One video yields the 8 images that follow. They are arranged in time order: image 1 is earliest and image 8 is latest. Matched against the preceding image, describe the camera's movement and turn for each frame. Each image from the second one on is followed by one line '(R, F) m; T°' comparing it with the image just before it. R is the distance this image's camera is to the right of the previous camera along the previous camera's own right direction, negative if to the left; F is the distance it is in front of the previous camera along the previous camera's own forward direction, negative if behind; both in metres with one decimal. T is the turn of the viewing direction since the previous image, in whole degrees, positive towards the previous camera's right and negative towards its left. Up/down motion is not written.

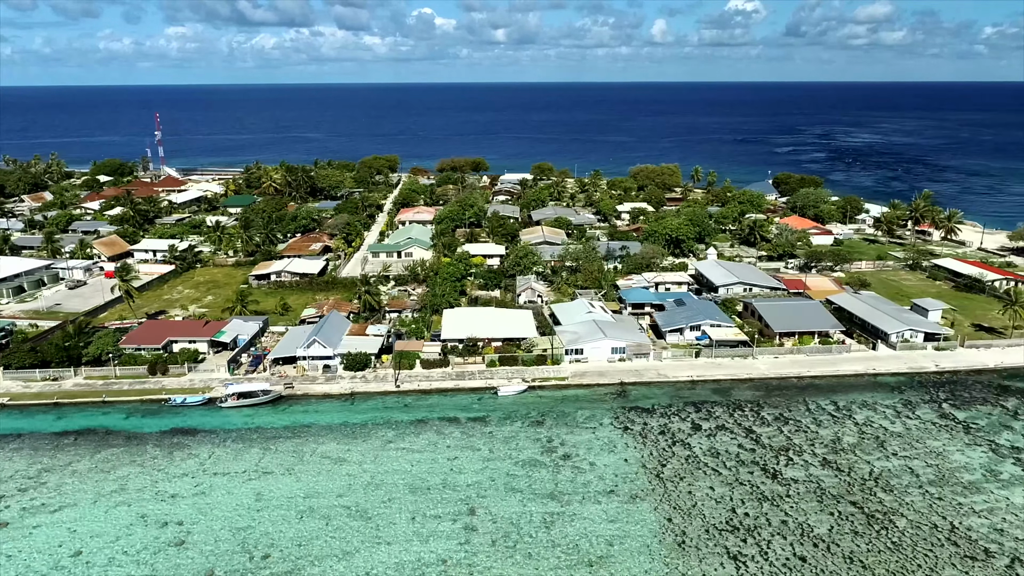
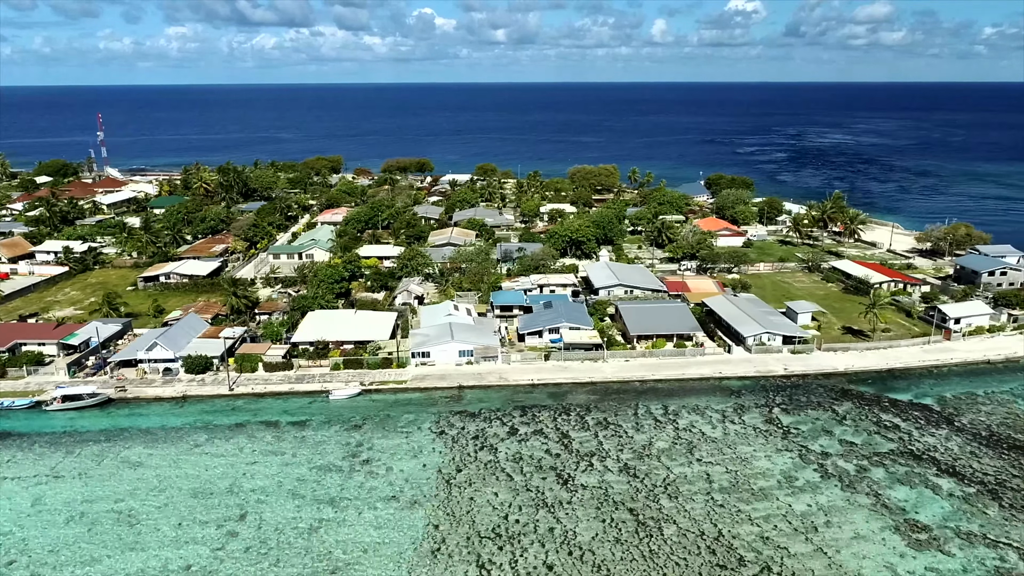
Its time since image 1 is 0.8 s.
(+7.7, +0.3) m; 0°
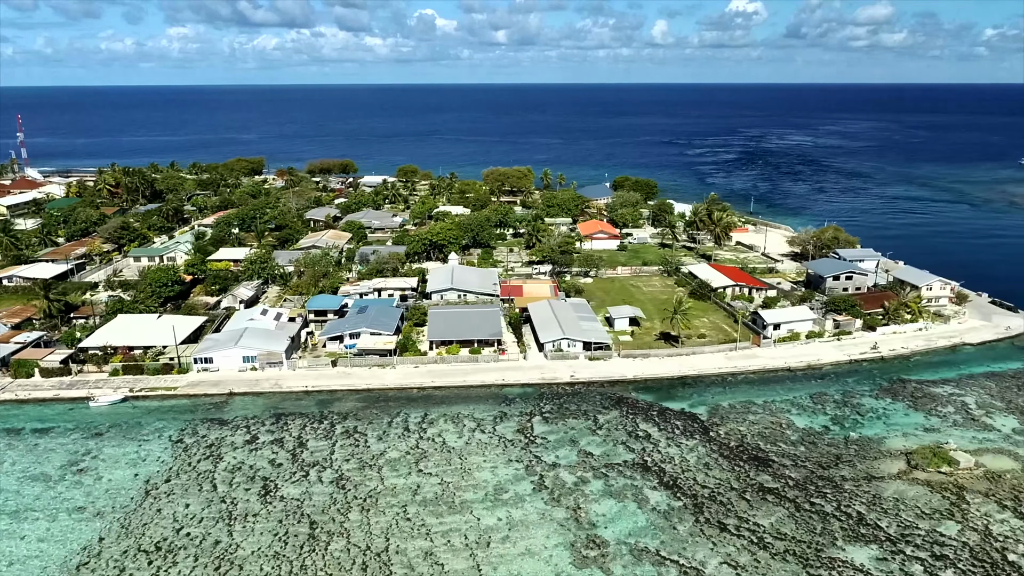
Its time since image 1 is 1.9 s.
(+10.6, +0.7) m; 0°
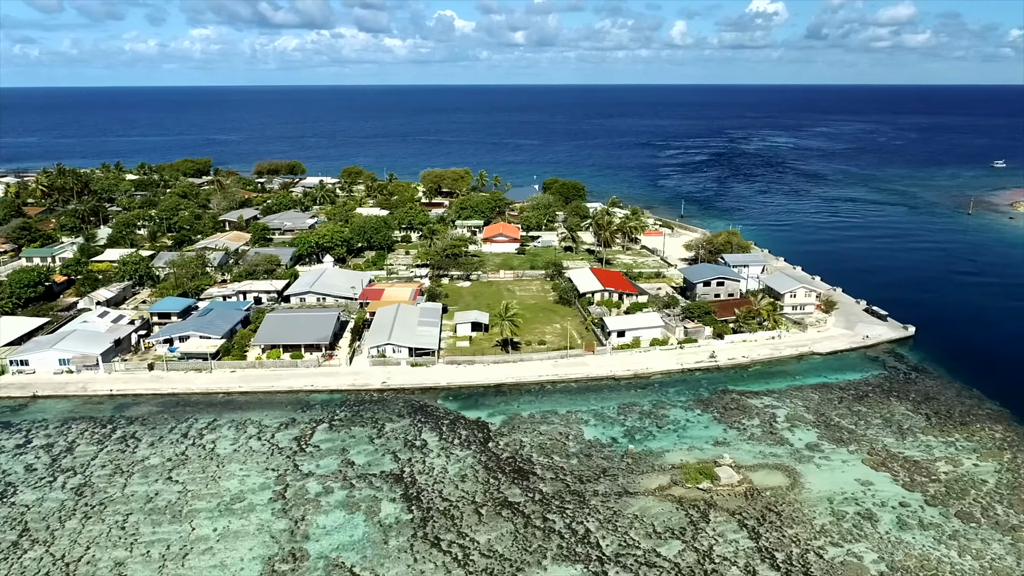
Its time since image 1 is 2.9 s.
(+9.7, +0.8) m; -2°
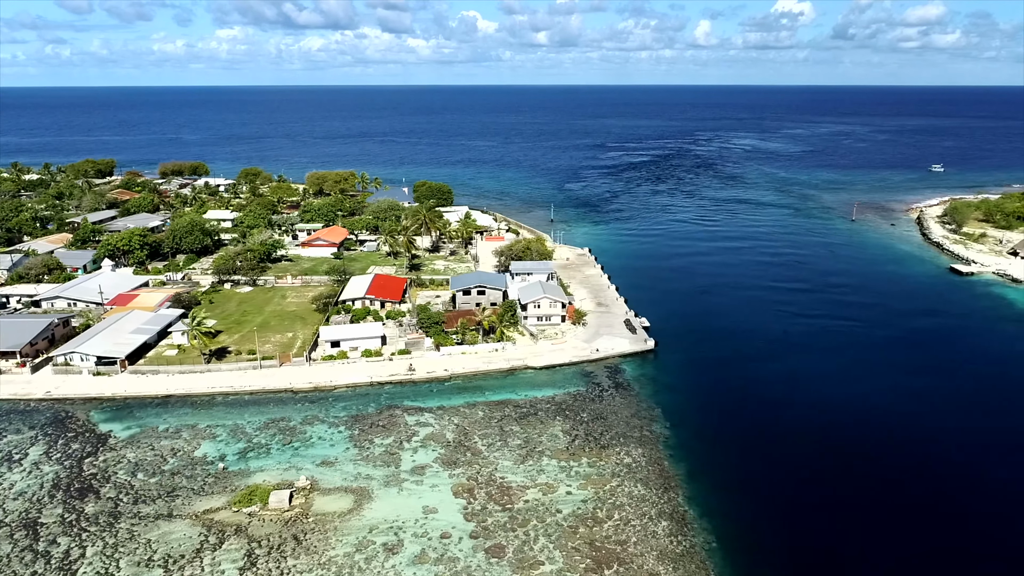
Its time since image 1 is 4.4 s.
(+16.3, +1.5) m; -2°
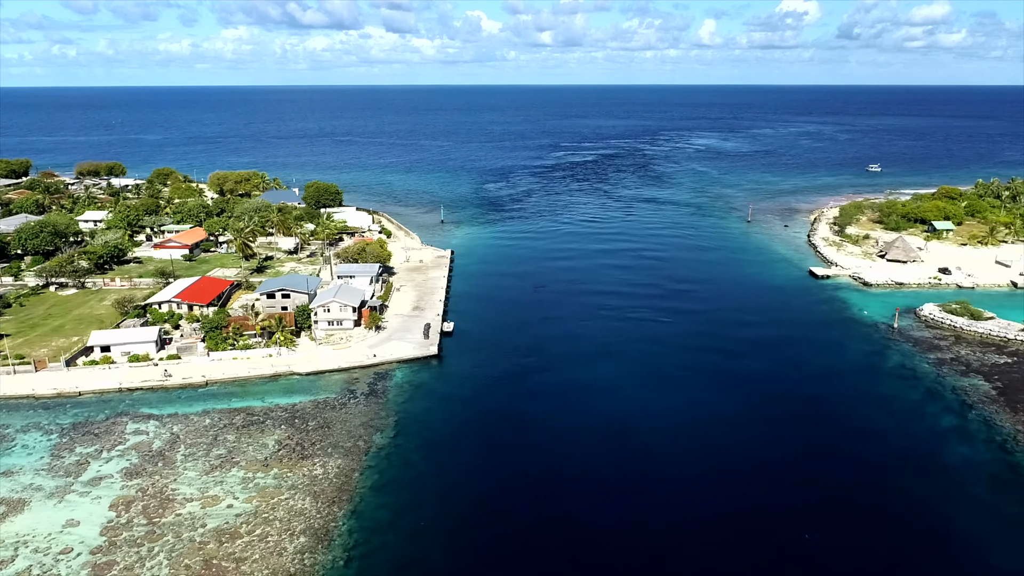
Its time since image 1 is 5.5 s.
(+11.9, +1.0) m; -1°
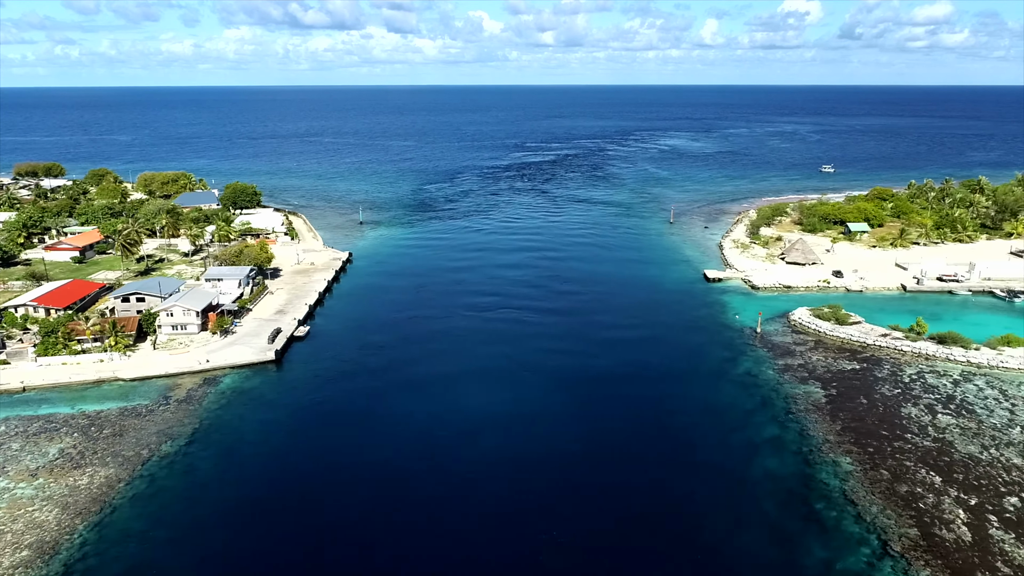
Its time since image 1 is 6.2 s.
(+8.4, +0.8) m; 0°
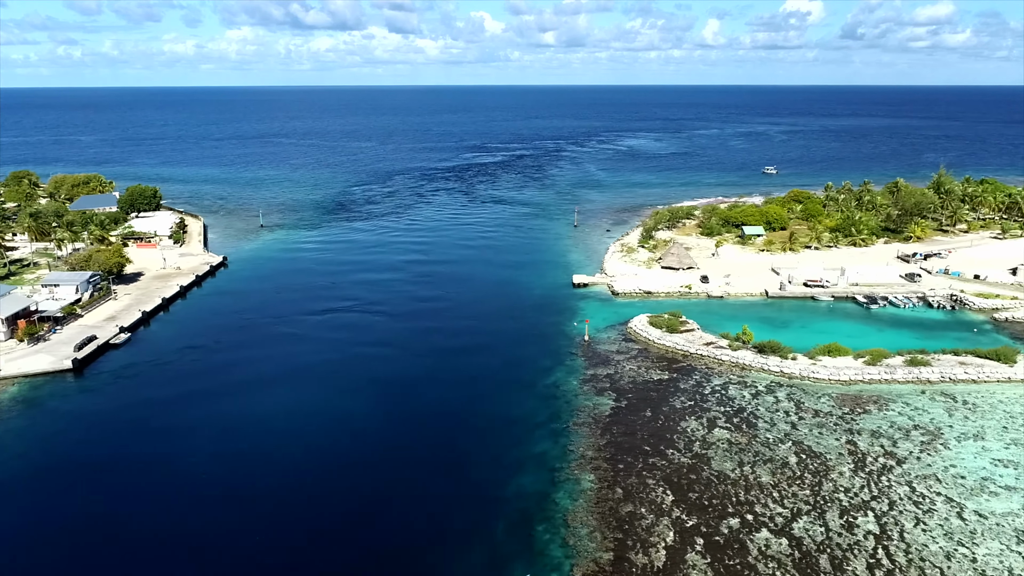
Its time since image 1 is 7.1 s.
(+10.0, +1.0) m; 0°
